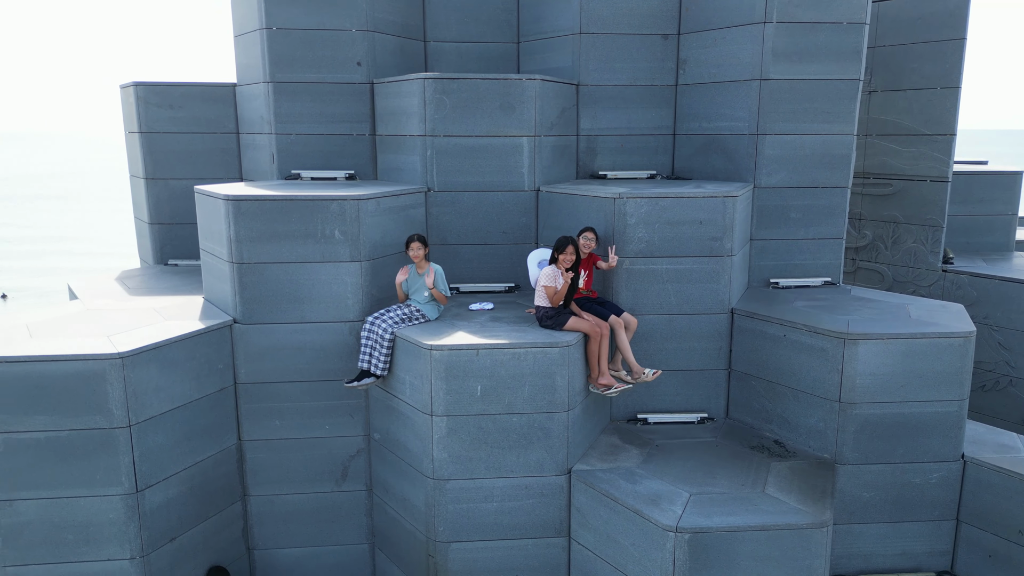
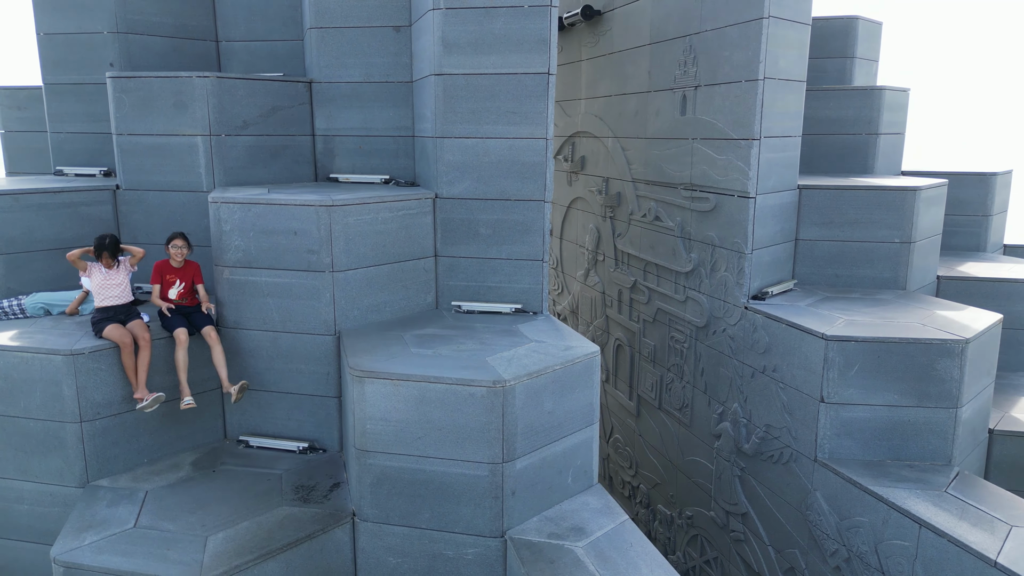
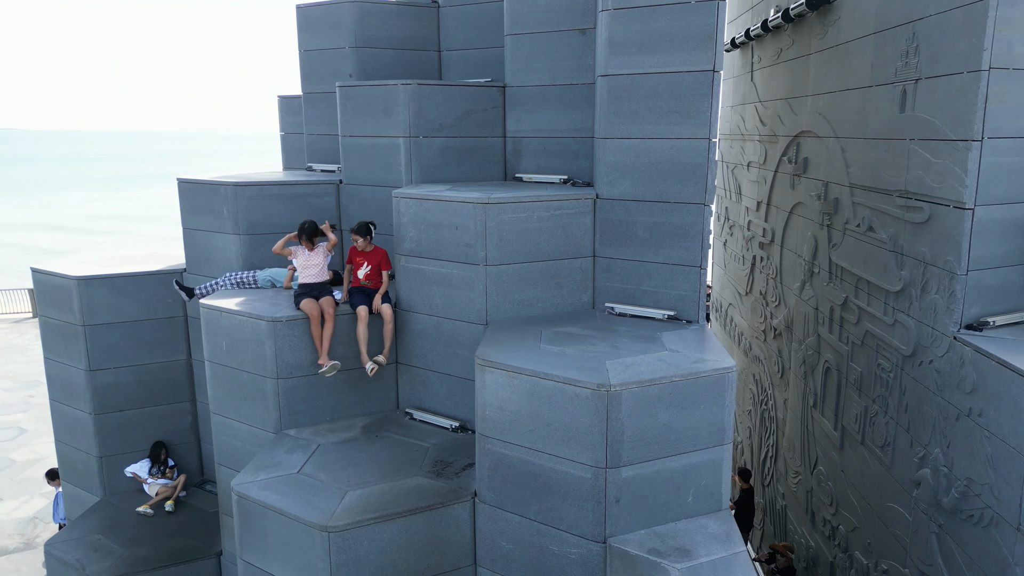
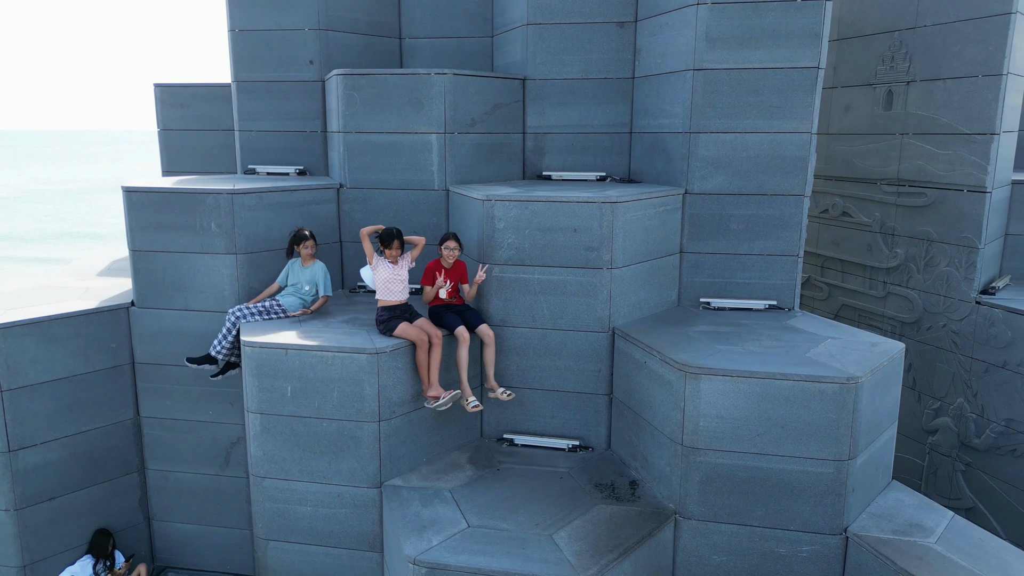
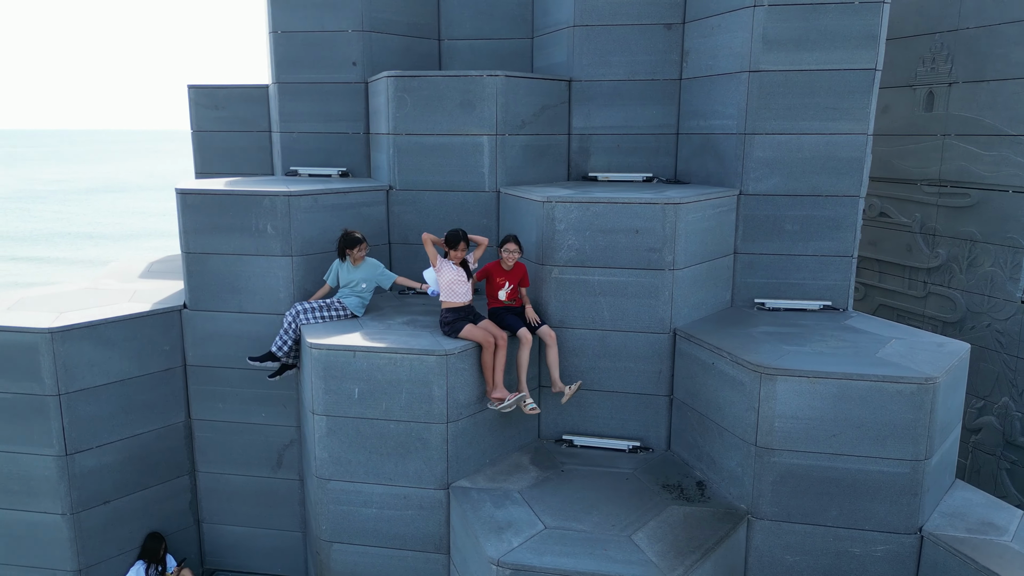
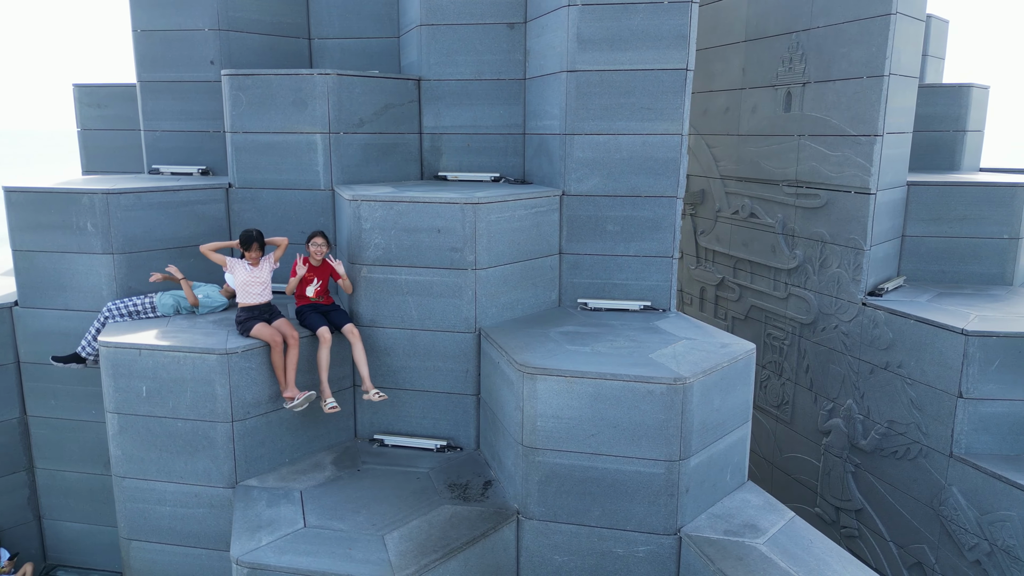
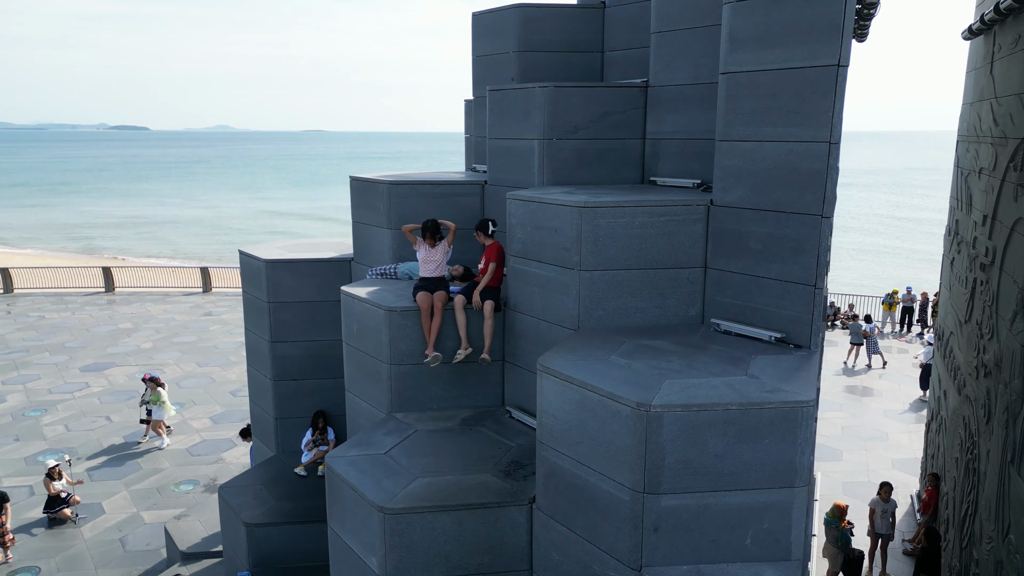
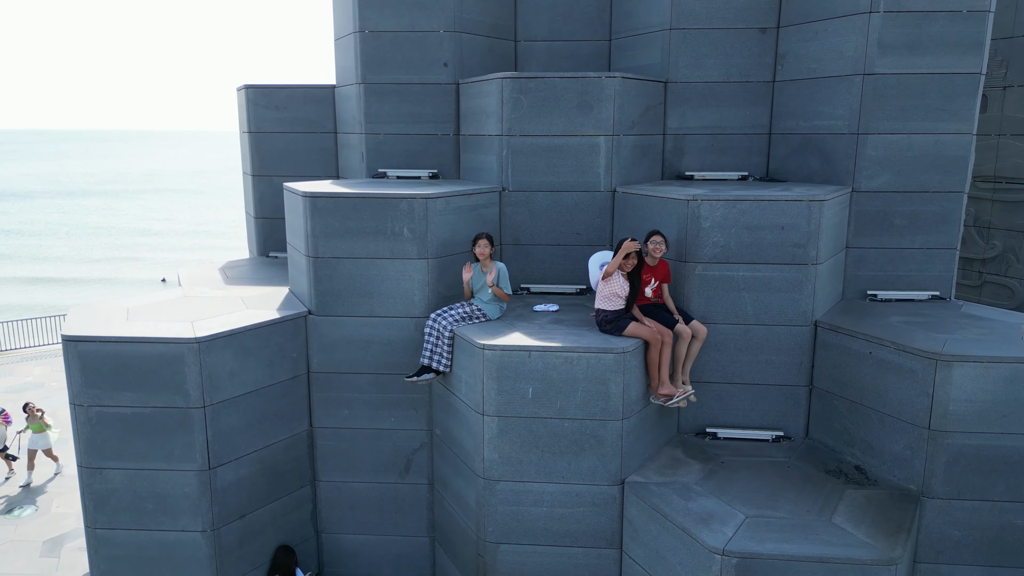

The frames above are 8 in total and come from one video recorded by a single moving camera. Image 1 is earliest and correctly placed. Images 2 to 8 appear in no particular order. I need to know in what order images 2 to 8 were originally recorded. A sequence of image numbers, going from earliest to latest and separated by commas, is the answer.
8, 5, 4, 6, 2, 3, 7
